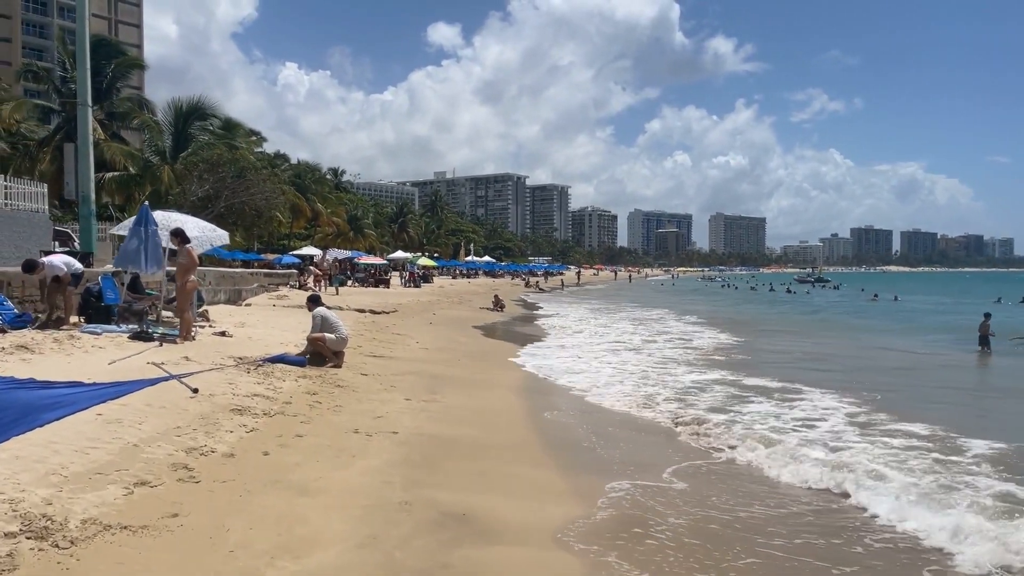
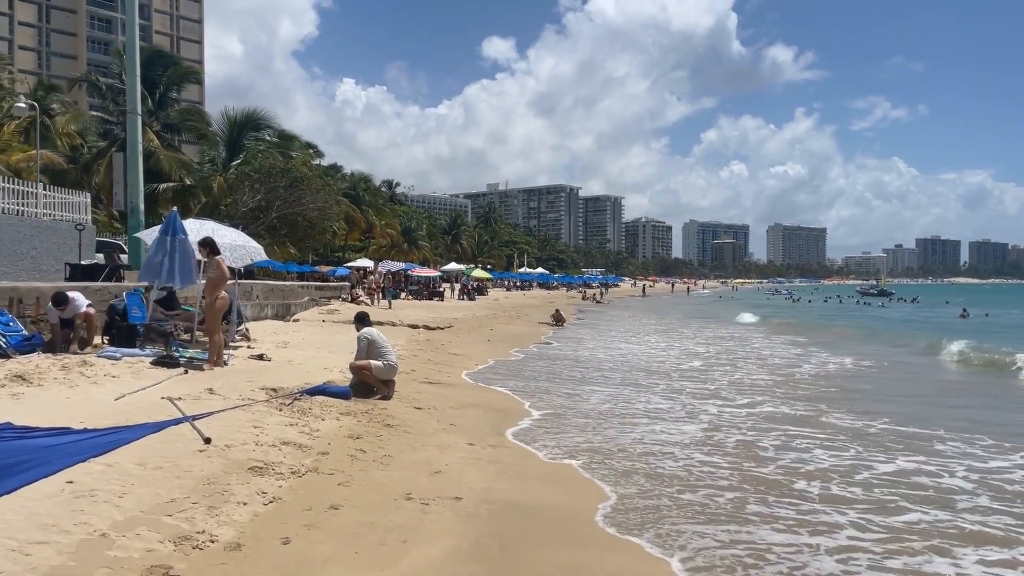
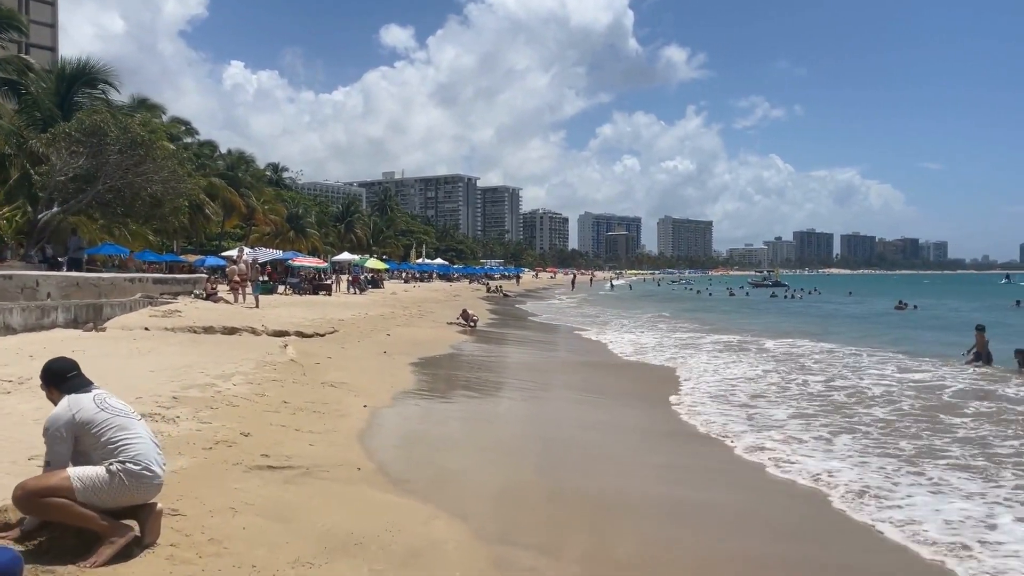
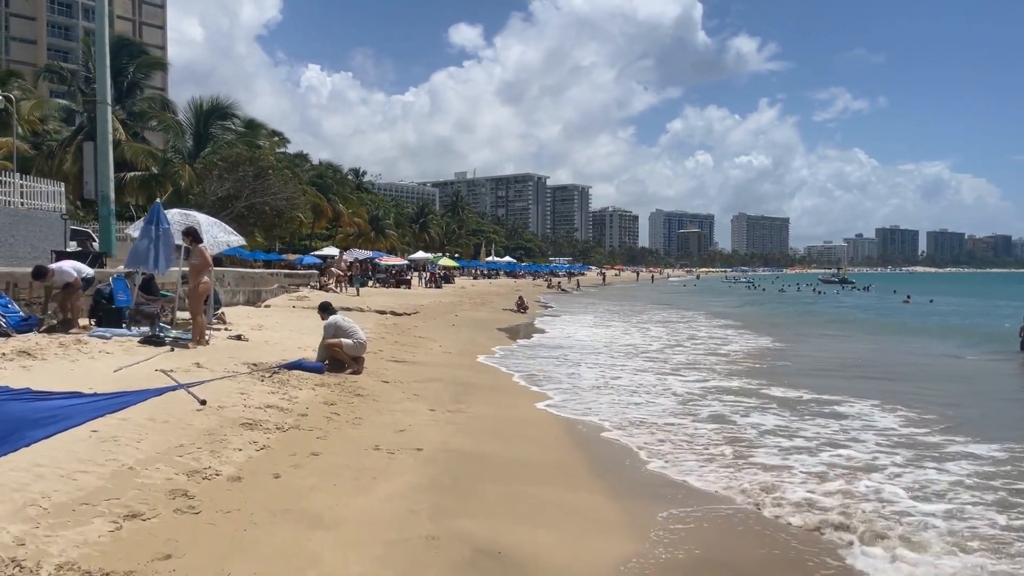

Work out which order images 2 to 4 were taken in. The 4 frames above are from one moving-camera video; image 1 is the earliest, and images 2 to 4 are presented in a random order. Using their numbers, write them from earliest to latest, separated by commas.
4, 2, 3
